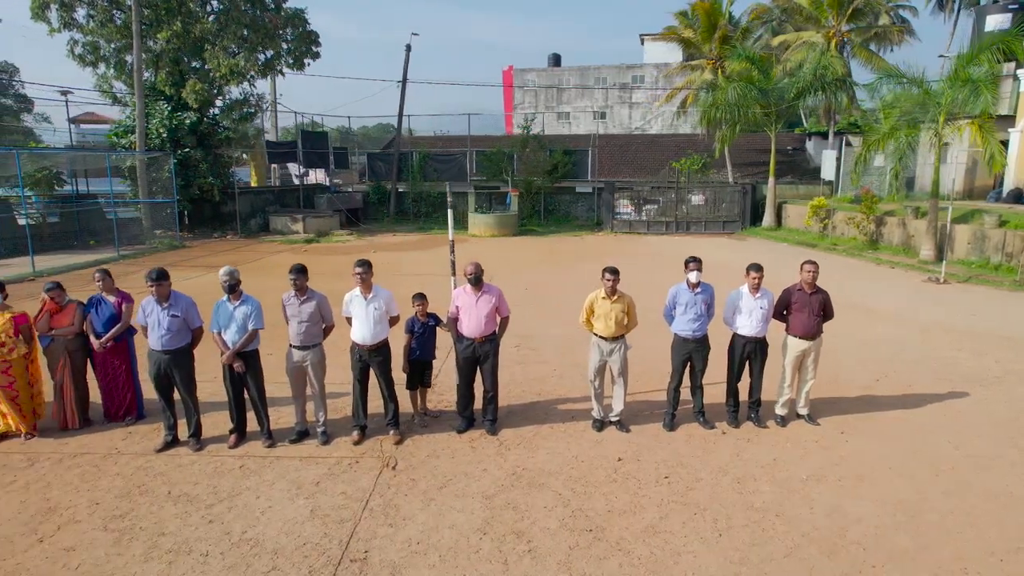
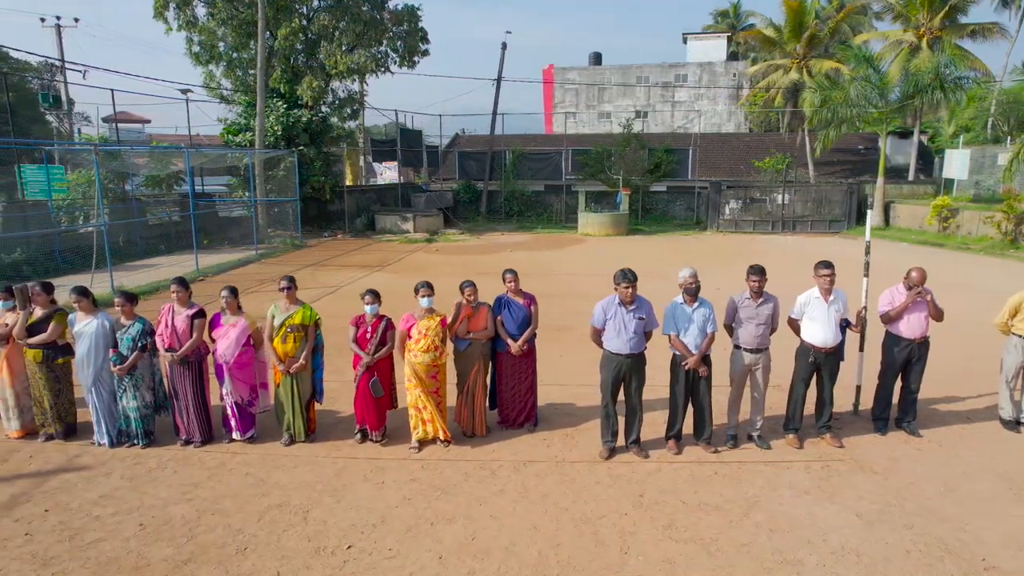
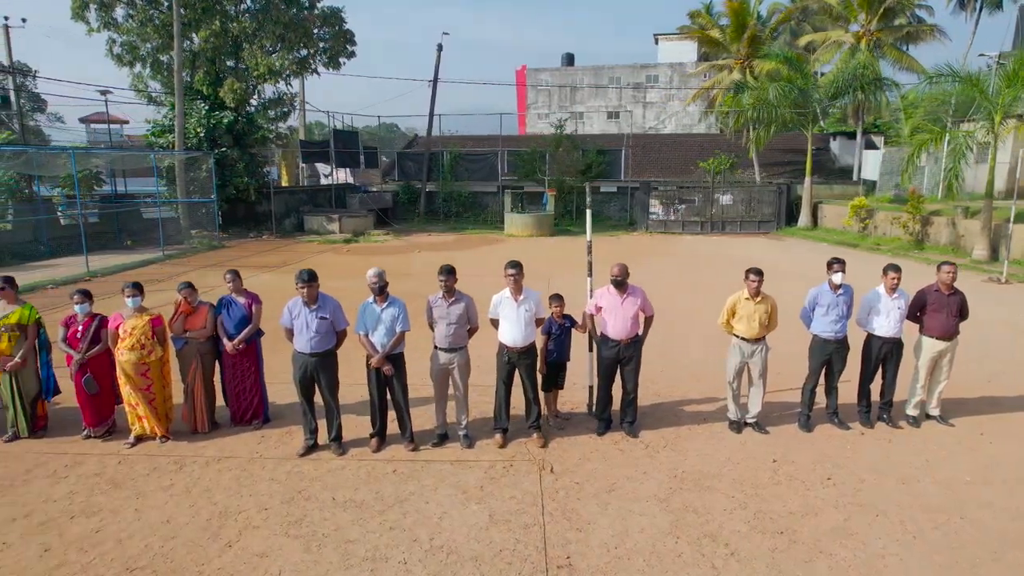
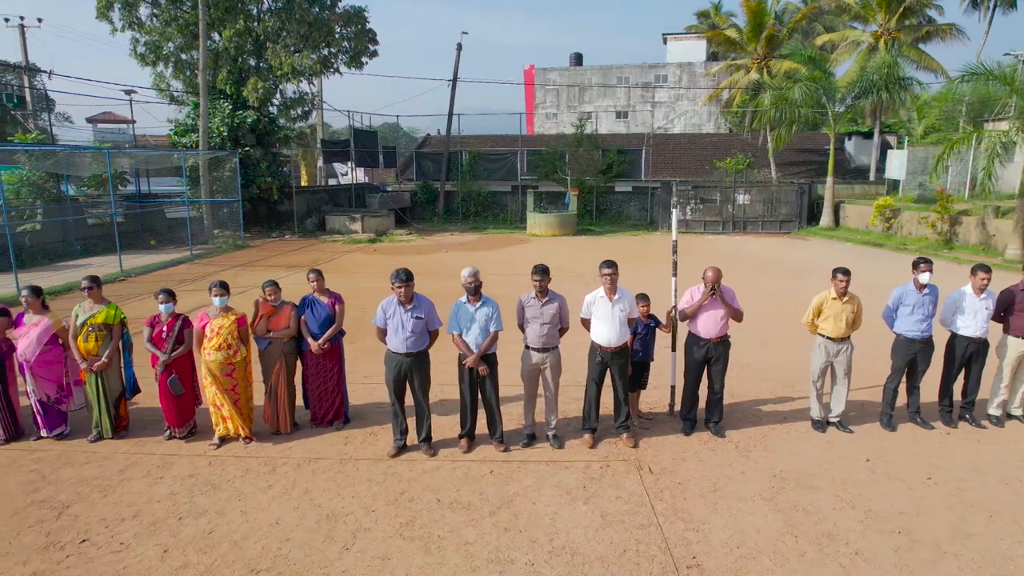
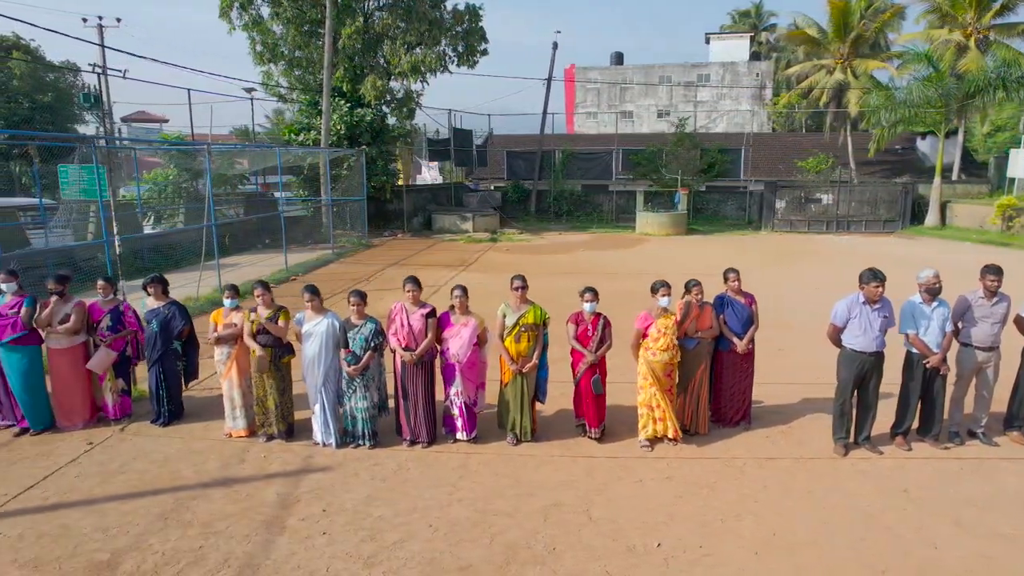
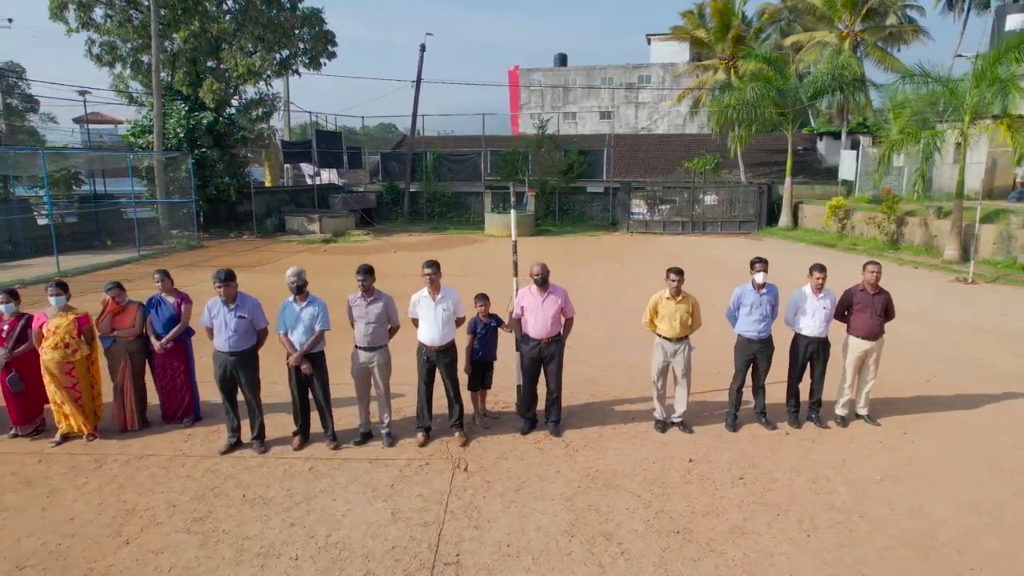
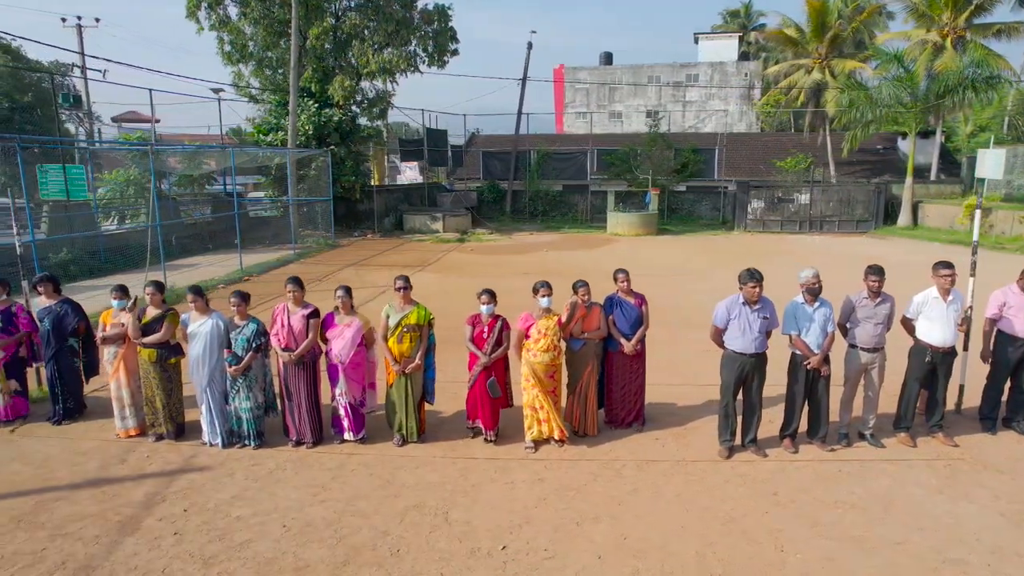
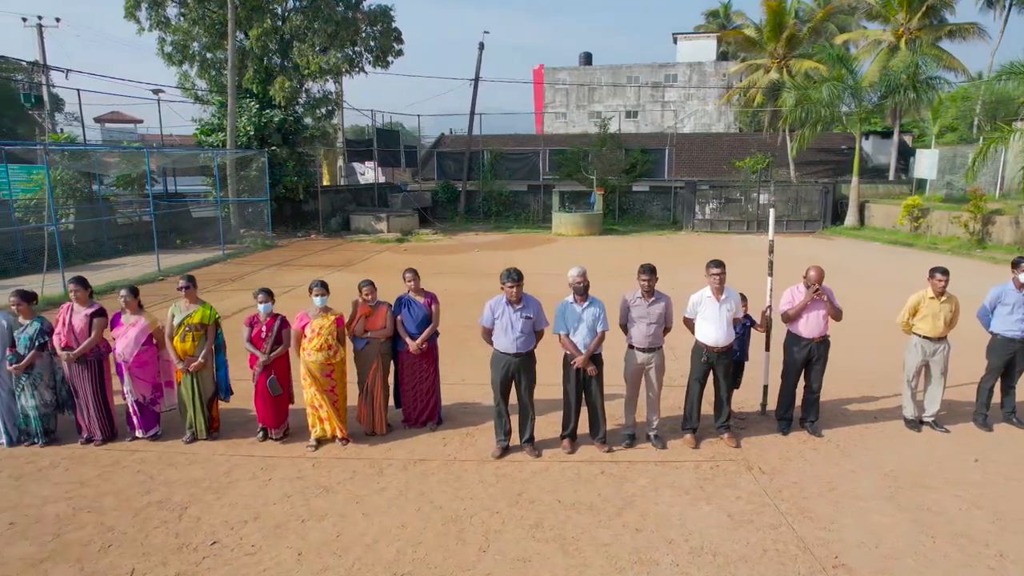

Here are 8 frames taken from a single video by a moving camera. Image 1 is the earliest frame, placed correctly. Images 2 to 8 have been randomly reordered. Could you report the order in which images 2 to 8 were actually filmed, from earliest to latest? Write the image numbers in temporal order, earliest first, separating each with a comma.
6, 3, 4, 8, 2, 7, 5
